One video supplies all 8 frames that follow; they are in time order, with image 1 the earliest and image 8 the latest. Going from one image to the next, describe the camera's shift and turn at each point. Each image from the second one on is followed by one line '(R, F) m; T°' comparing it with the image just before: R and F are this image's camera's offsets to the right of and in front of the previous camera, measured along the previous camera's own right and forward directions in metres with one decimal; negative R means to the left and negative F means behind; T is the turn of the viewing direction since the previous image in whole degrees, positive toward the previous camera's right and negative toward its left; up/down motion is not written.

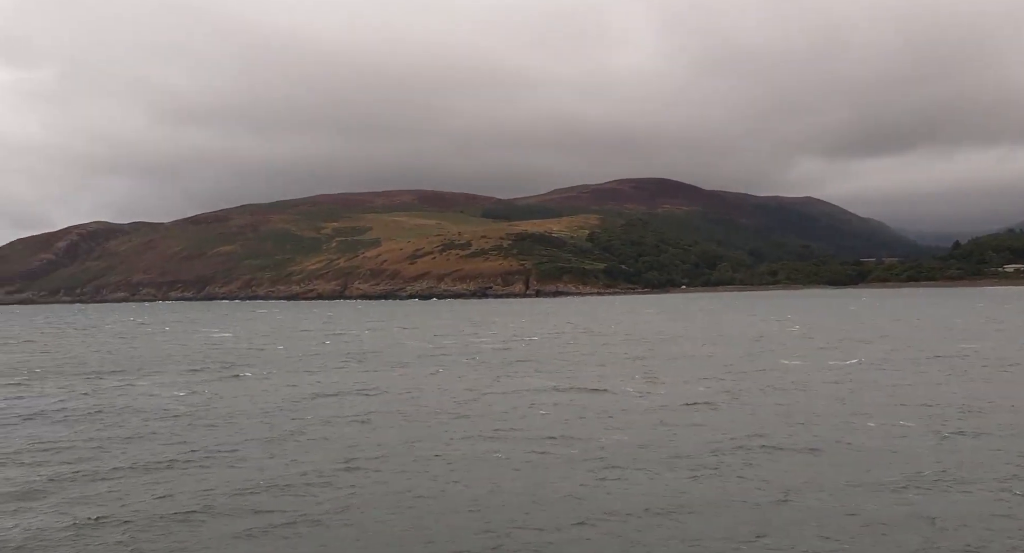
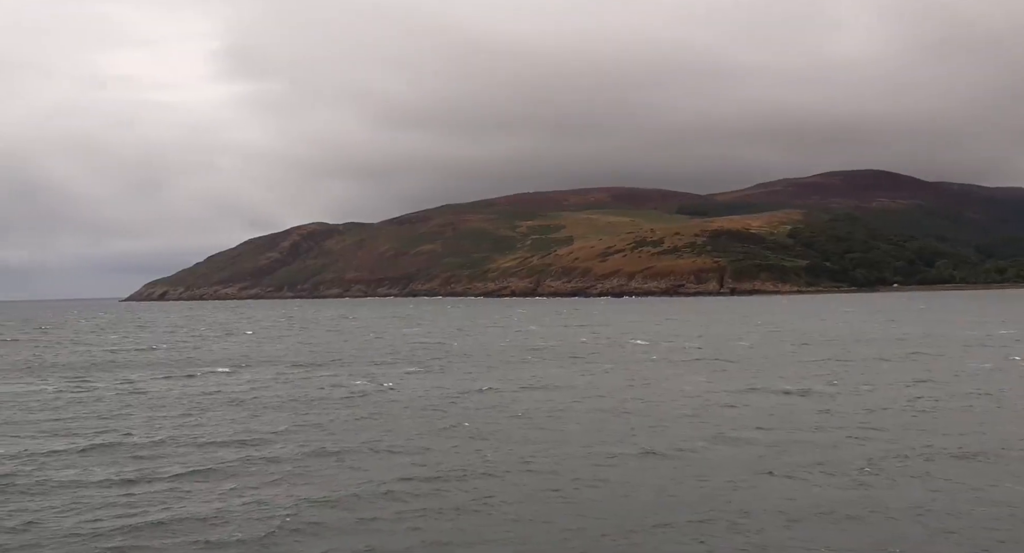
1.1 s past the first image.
(+2.6, +9.7) m; -10°
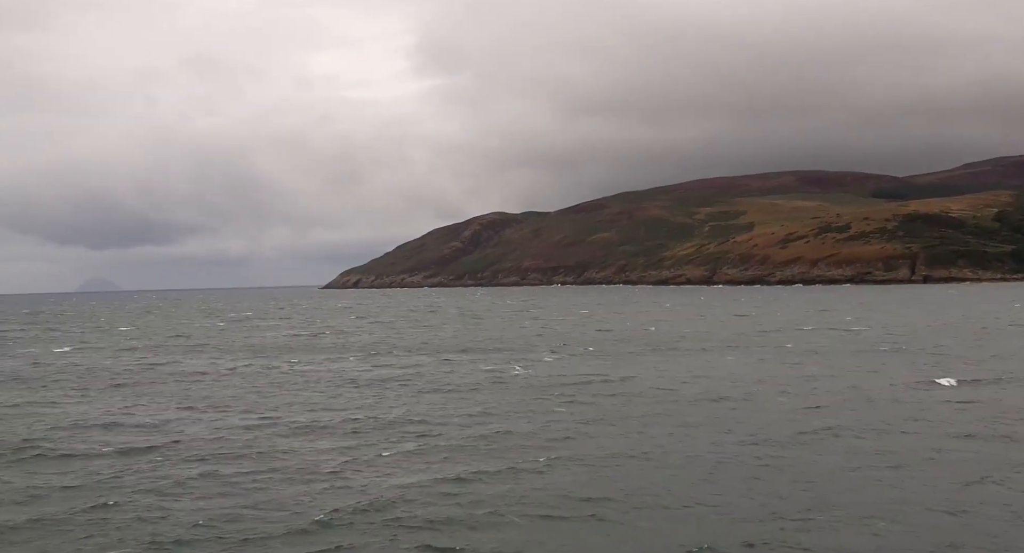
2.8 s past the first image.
(+1.9, +8.0) m; -9°
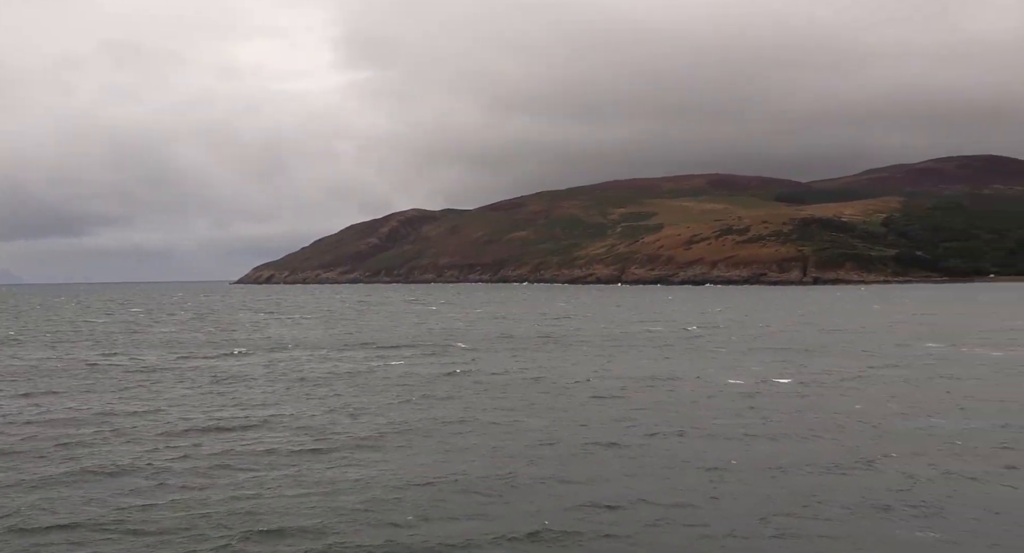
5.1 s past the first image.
(+2.3, -3.0) m; +4°
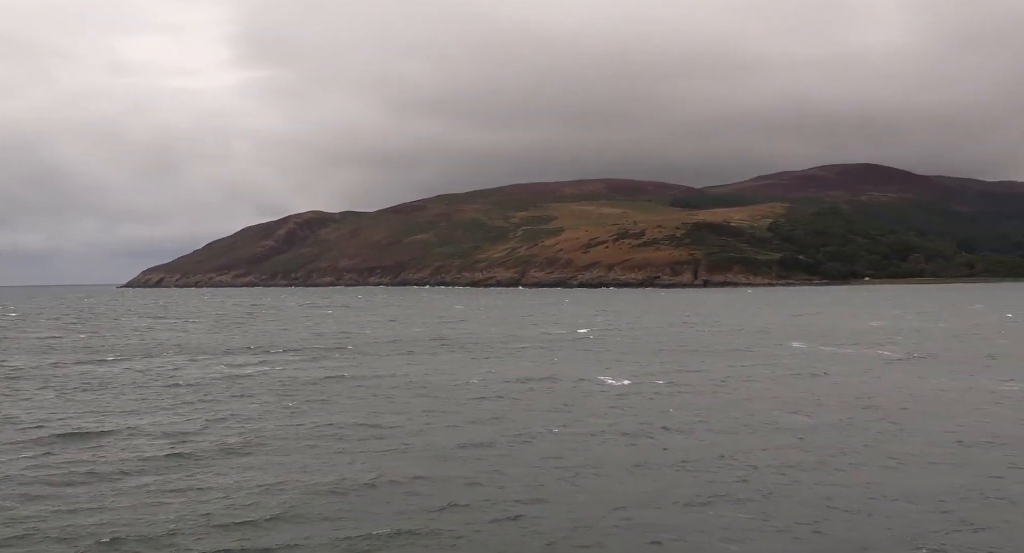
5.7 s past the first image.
(+0.8, -1.7) m; +5°
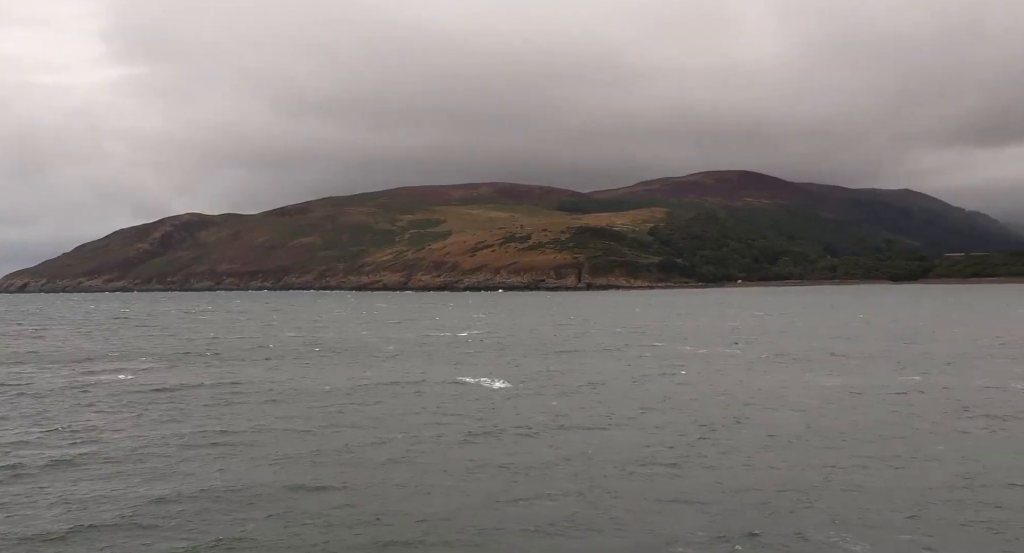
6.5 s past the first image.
(+0.8, -0.6) m; +5°
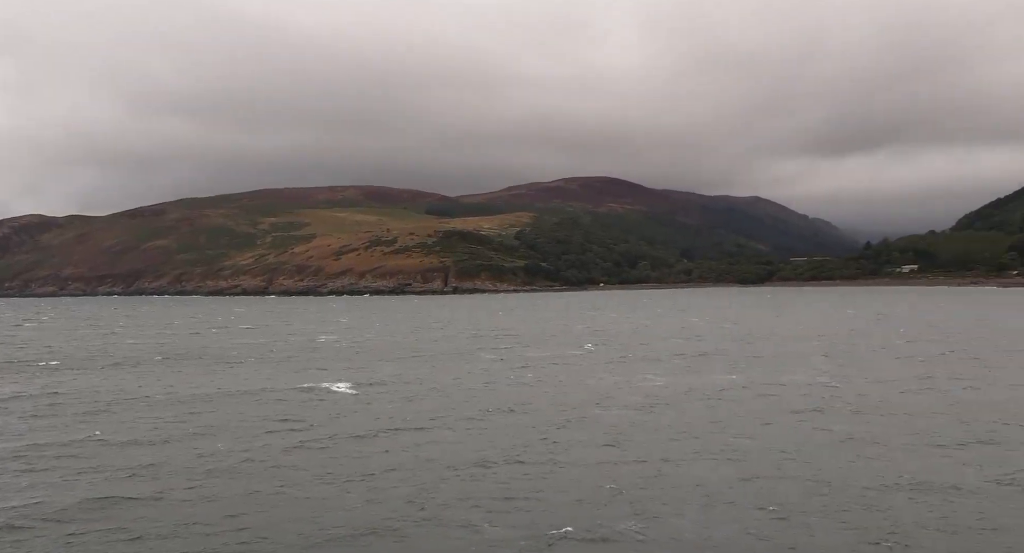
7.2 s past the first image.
(+0.7, +0.3) m; +6°
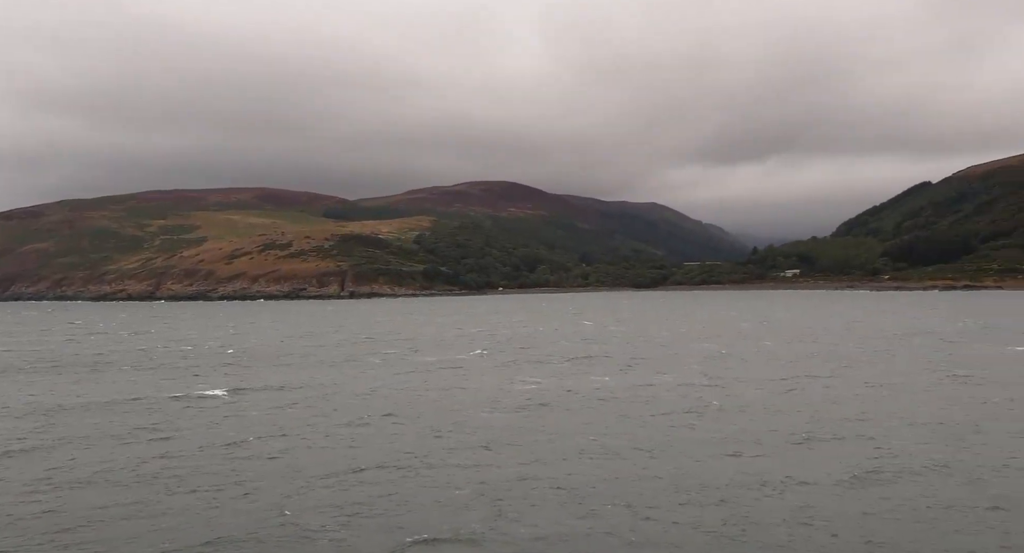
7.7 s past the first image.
(-0.1, +2.6) m; +5°
